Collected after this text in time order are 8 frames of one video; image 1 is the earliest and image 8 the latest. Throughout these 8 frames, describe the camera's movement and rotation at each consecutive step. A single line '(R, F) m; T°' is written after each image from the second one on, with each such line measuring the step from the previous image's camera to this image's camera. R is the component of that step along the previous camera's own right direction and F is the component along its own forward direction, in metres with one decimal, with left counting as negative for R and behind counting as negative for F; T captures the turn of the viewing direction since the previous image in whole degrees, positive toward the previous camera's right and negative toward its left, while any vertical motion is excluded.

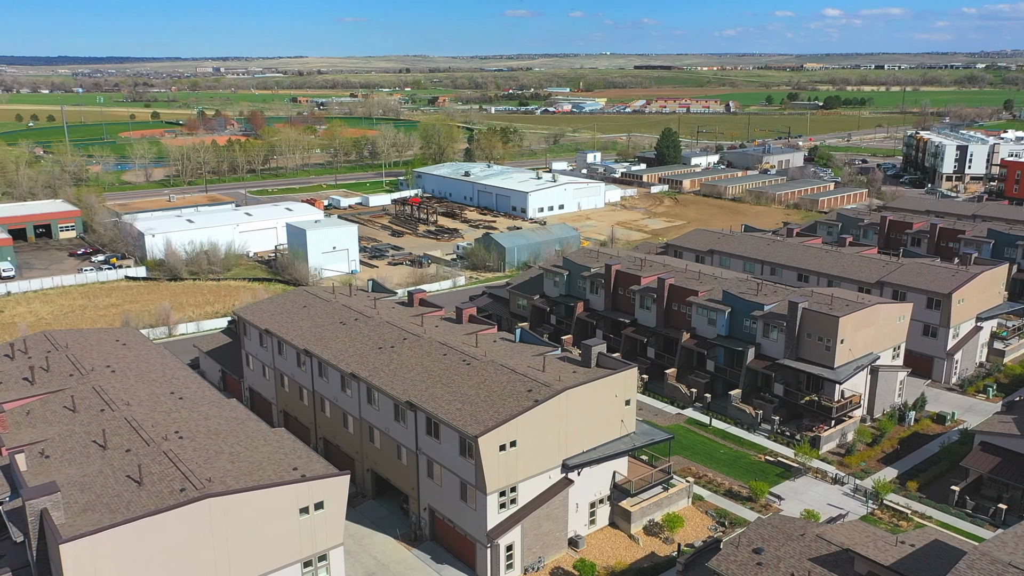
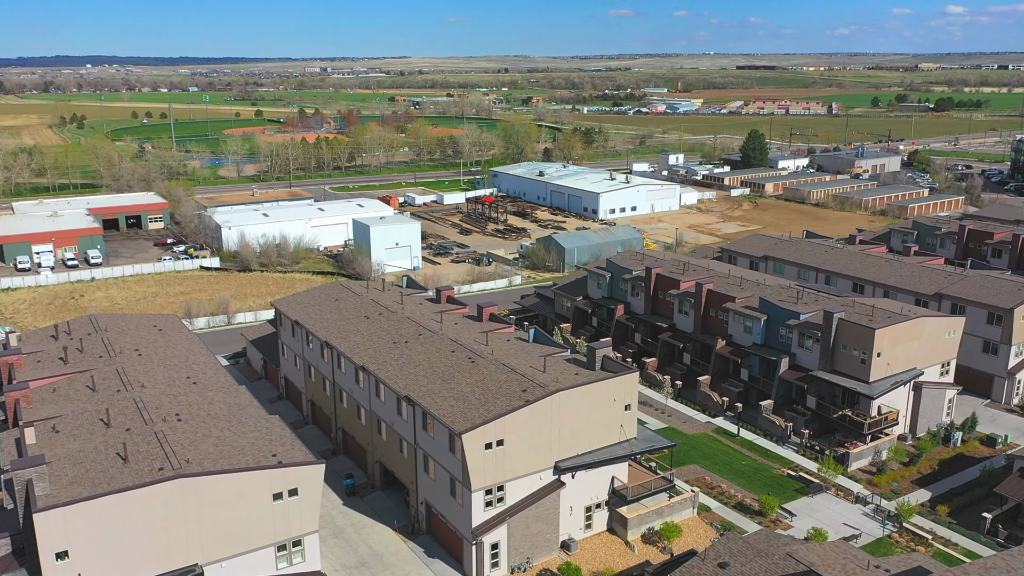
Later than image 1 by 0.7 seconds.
(+2.7, +0.1) m; -6°
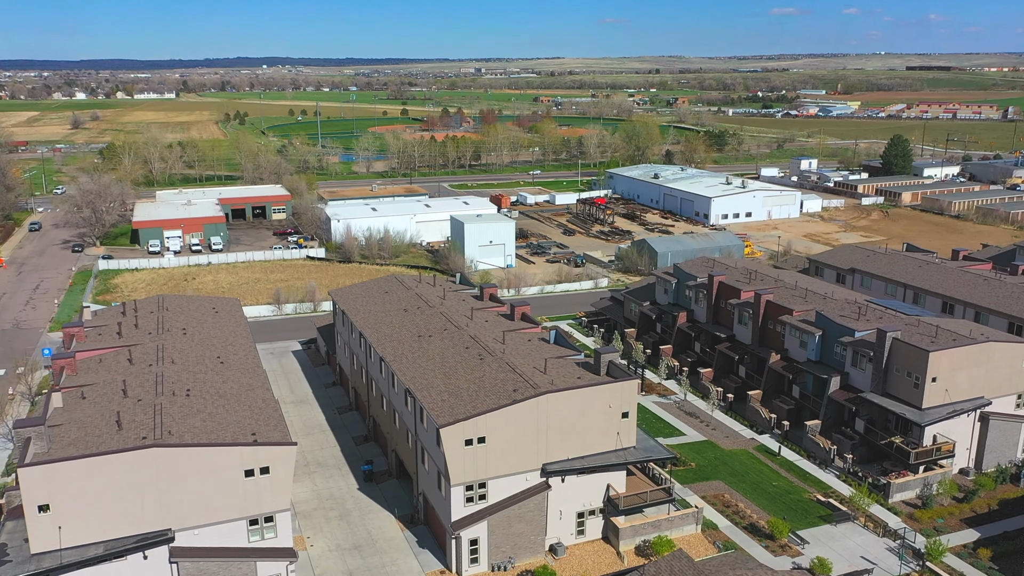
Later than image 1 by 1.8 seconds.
(+4.2, +0.3) m; -10°
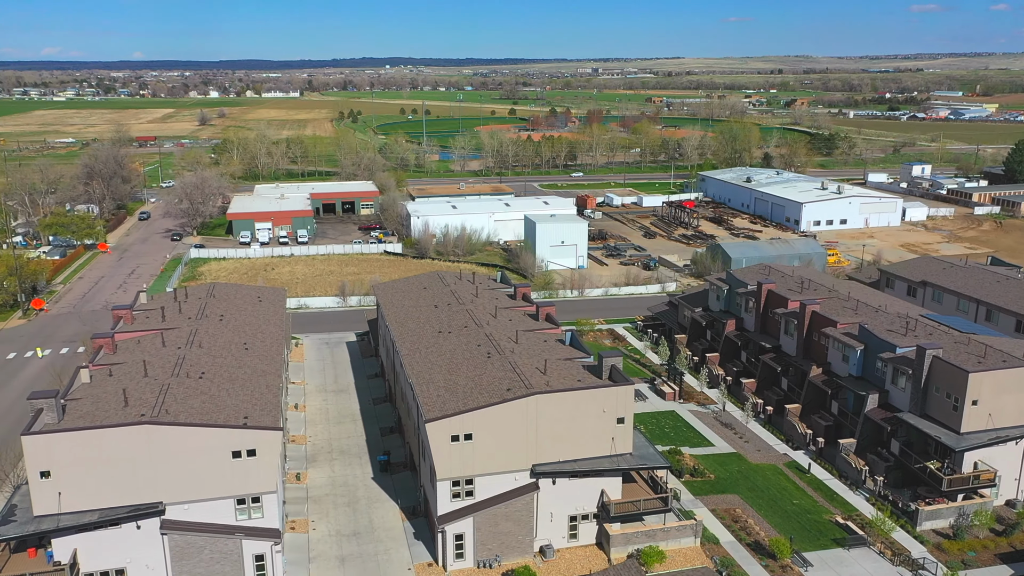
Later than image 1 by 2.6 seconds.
(+3.2, +0.1) m; -8°
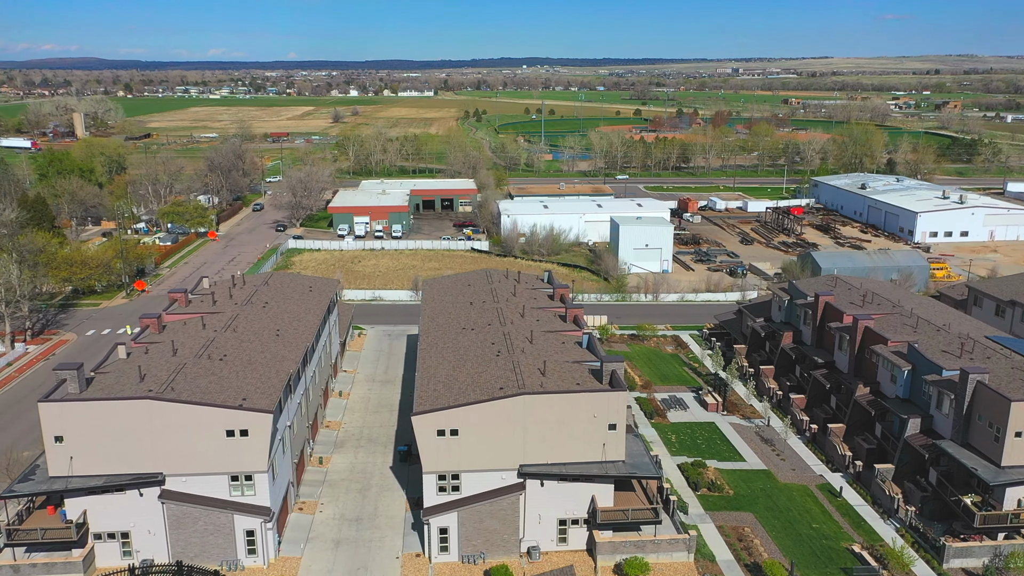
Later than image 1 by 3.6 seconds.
(+3.8, +0.2) m; -9°
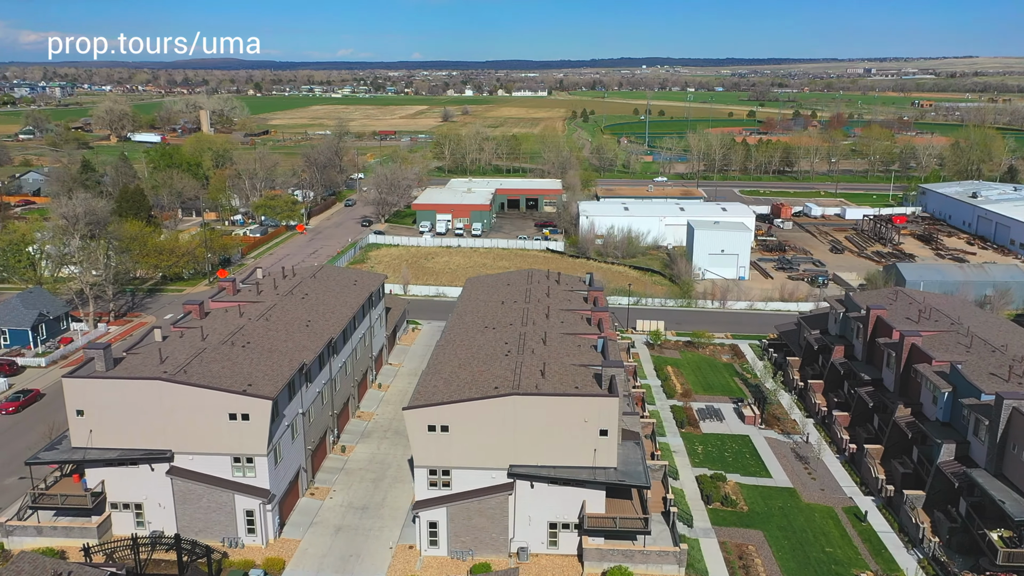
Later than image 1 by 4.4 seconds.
(+3.3, +0.2) m; -8°
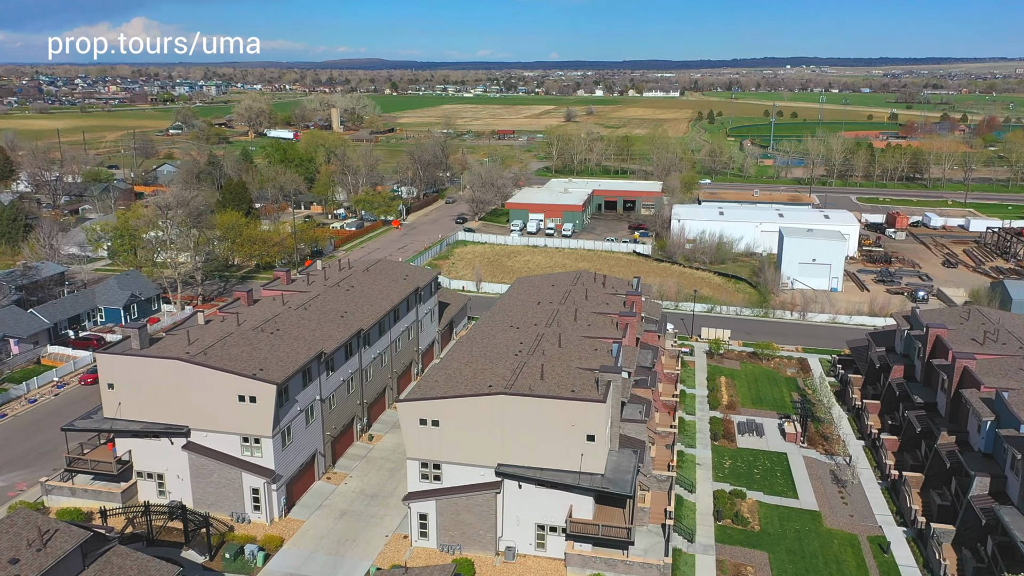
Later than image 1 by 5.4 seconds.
(+3.8, +0.2) m; -9°
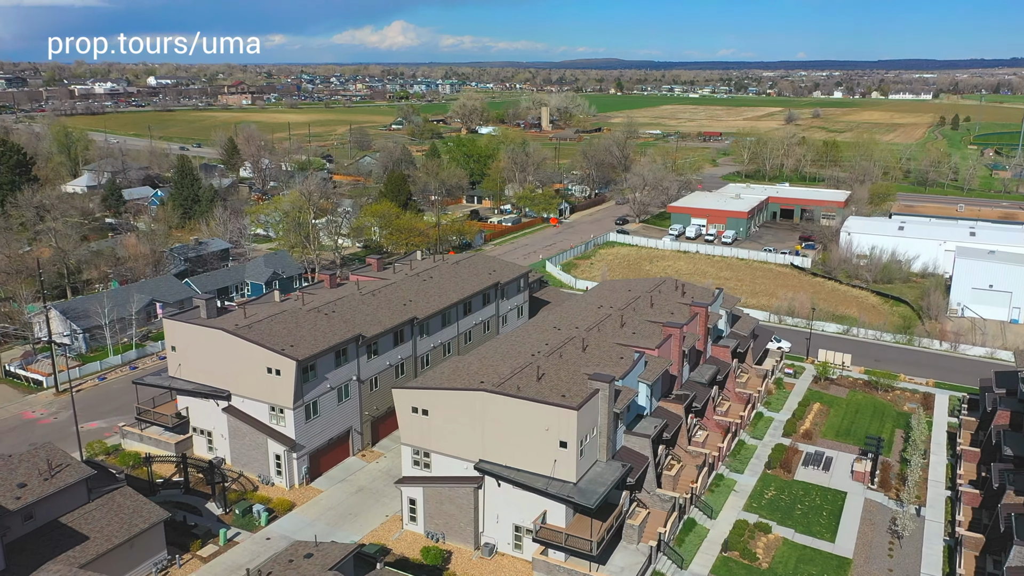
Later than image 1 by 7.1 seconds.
(+6.4, +0.8) m; -15°
